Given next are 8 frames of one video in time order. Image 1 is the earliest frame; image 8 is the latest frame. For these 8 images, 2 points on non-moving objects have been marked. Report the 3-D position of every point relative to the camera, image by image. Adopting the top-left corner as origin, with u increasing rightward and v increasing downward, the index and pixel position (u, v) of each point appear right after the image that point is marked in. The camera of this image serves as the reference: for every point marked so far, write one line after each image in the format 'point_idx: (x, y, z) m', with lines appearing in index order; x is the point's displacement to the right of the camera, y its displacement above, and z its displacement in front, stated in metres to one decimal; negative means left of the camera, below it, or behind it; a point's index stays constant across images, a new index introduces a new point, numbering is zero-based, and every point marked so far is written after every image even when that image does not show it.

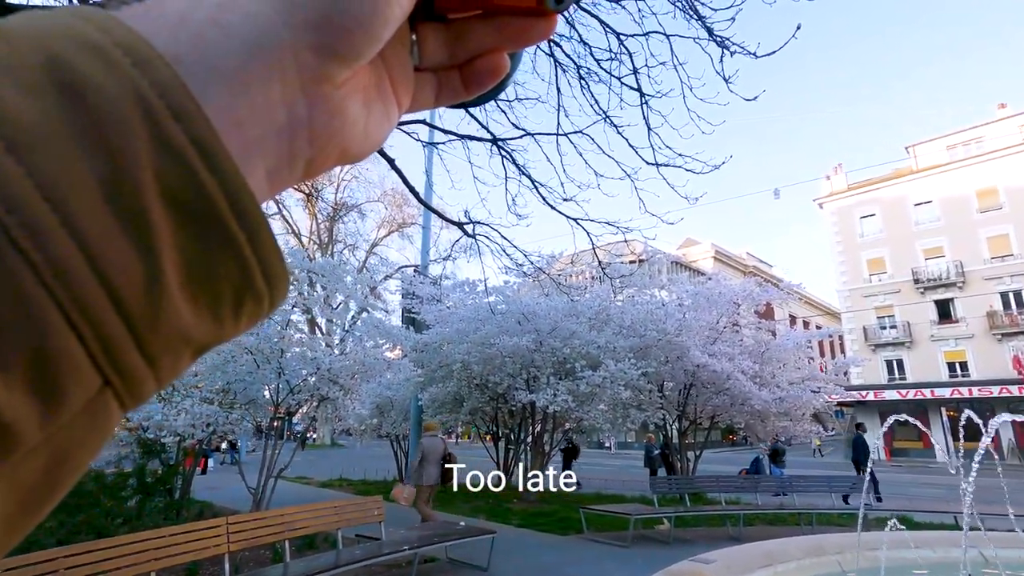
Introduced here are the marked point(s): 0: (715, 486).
0: (+4.1, -4.0, +10.8) m
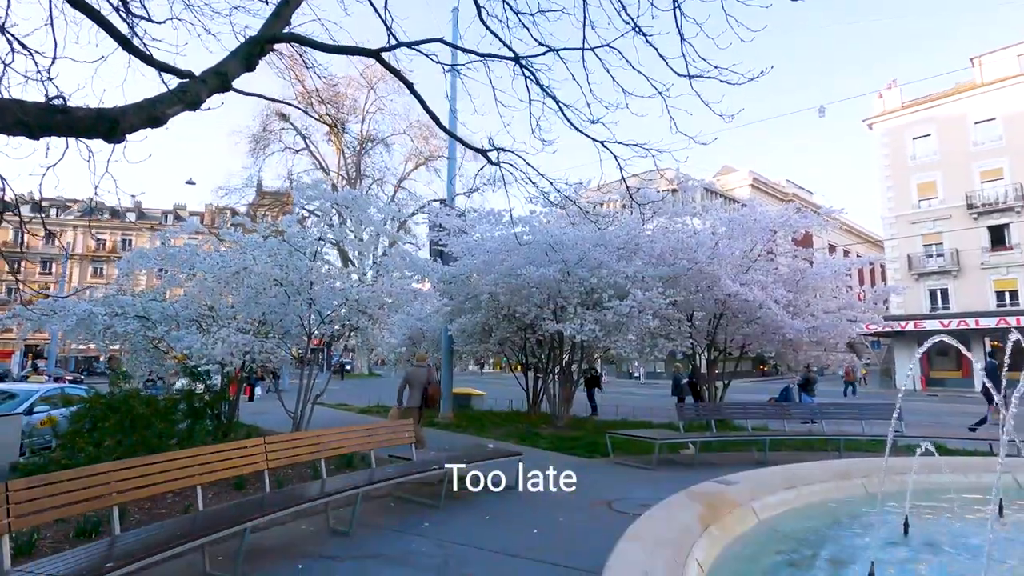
0: (+4.7, -2.5, +10.8) m
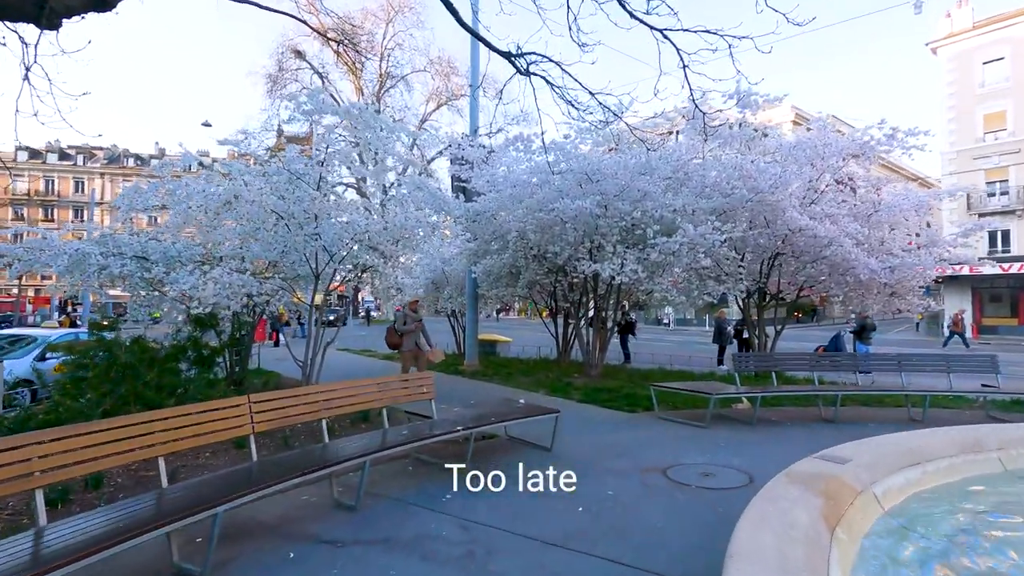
0: (+5.2, -1.4, +9.6) m
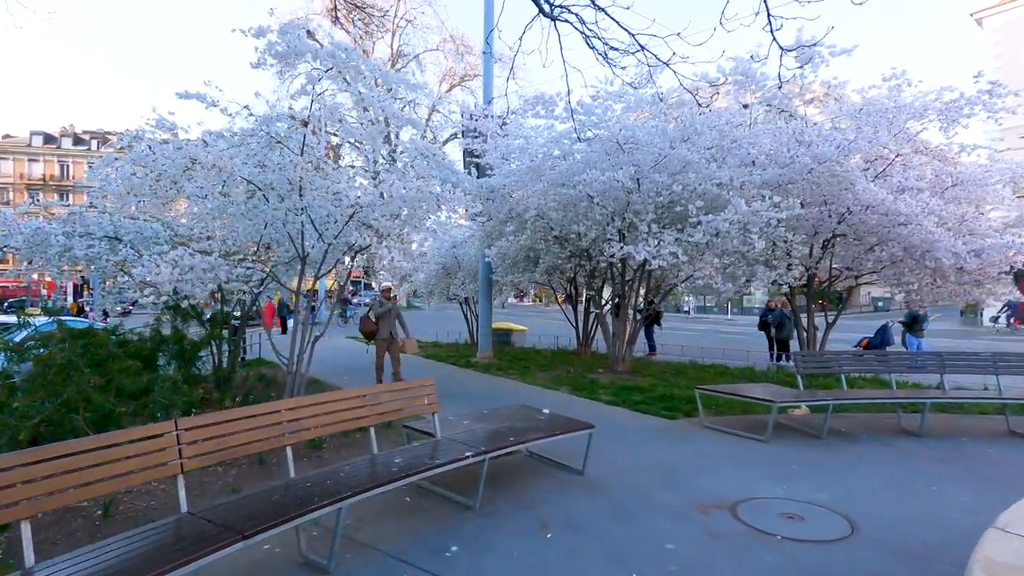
0: (+5.5, -1.2, +8.2) m
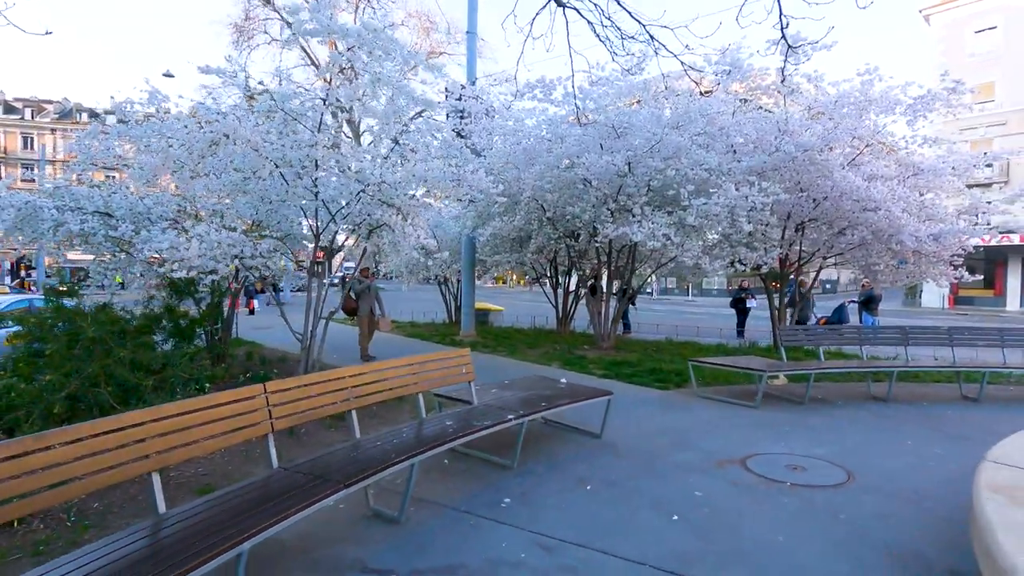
0: (+5.6, -0.8, +9.0) m
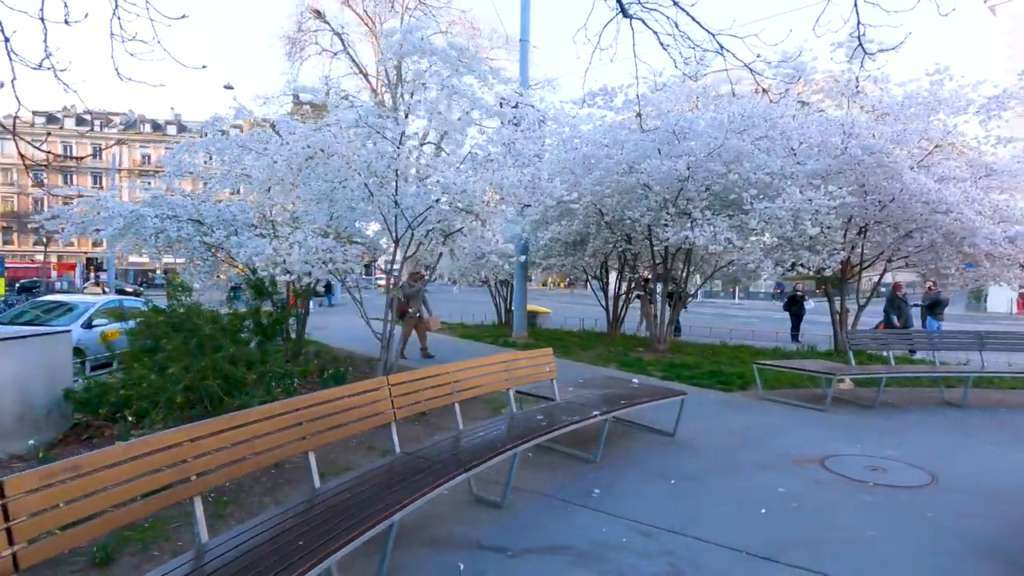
0: (+6.6, -0.9, +8.8) m
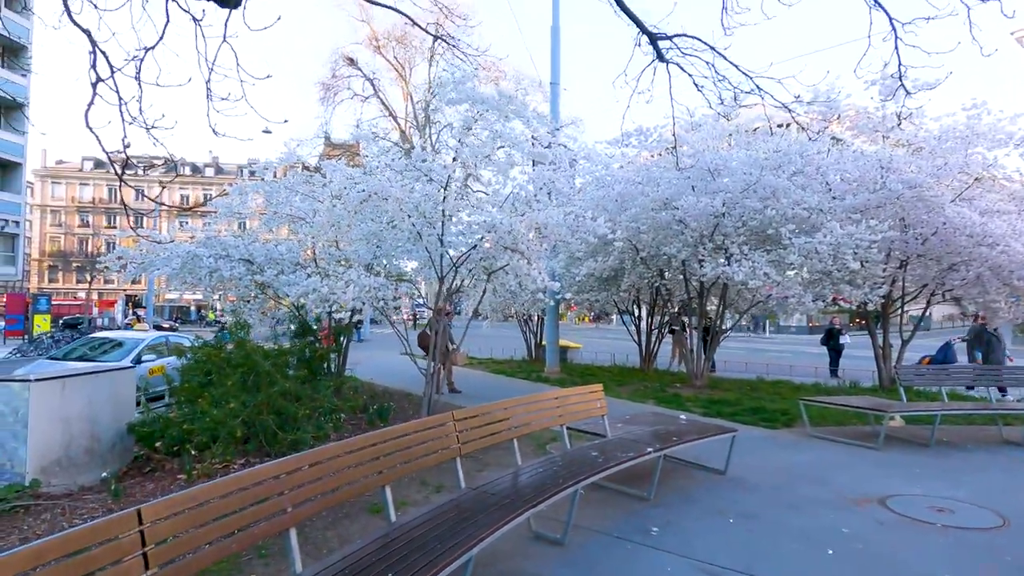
0: (+7.3, -1.4, +8.6) m
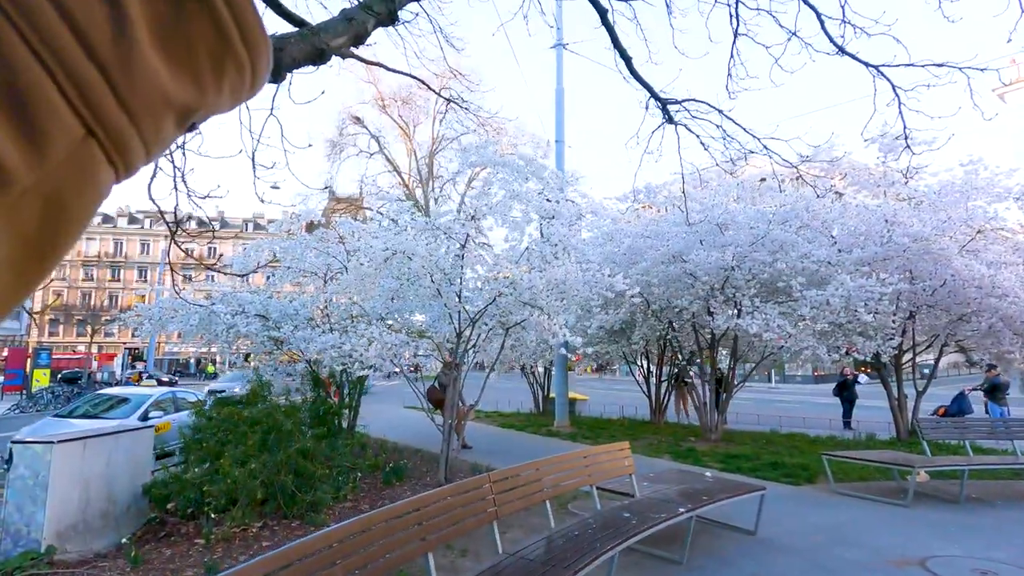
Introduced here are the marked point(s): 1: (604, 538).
0: (+7.5, -2.3, +8.5) m
1: (+0.7, -2.0, +4.3) m
